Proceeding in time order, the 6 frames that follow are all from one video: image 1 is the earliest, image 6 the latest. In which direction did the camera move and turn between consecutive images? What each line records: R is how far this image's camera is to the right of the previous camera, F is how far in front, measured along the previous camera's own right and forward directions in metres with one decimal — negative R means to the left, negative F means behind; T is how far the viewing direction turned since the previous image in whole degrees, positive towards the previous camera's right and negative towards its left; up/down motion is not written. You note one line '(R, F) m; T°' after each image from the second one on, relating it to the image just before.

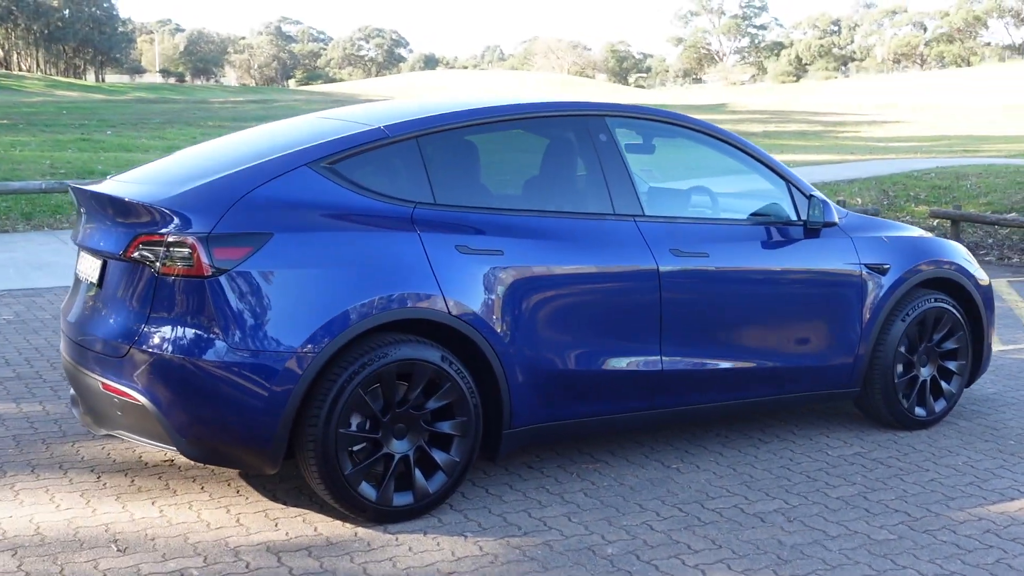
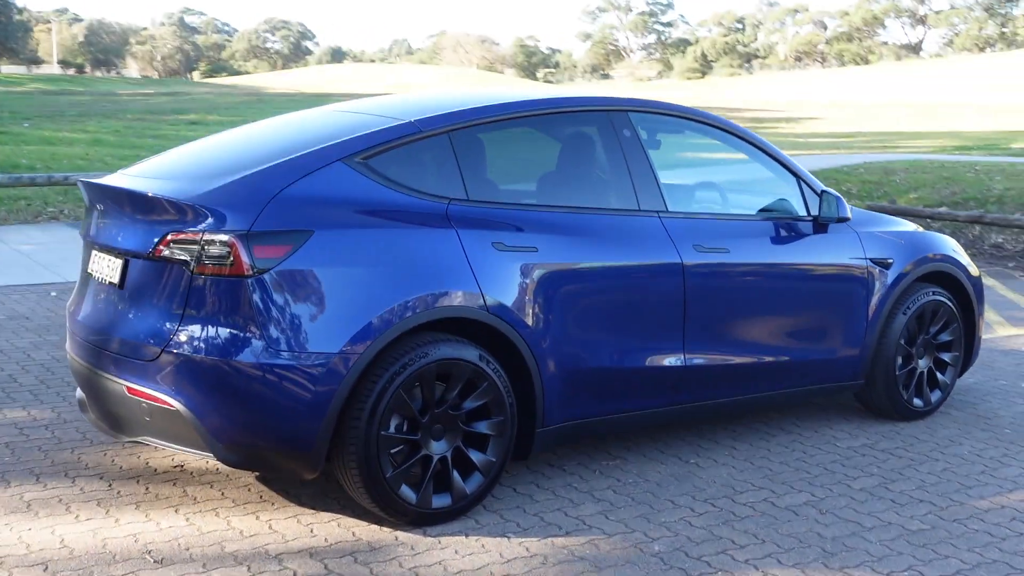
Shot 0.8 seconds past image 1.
(-0.5, +0.1) m; +5°
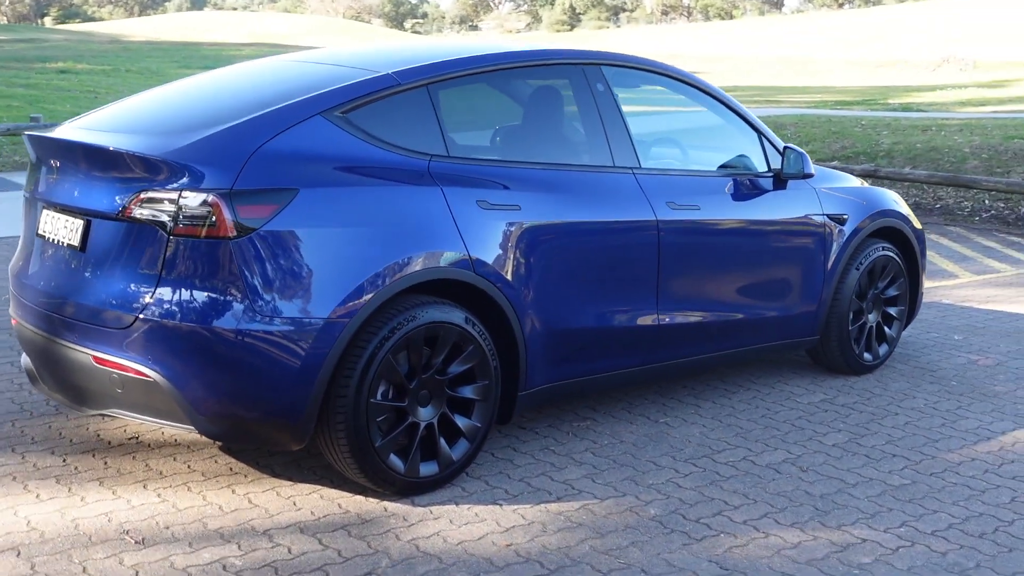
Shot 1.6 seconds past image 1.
(-0.4, +0.2) m; +6°
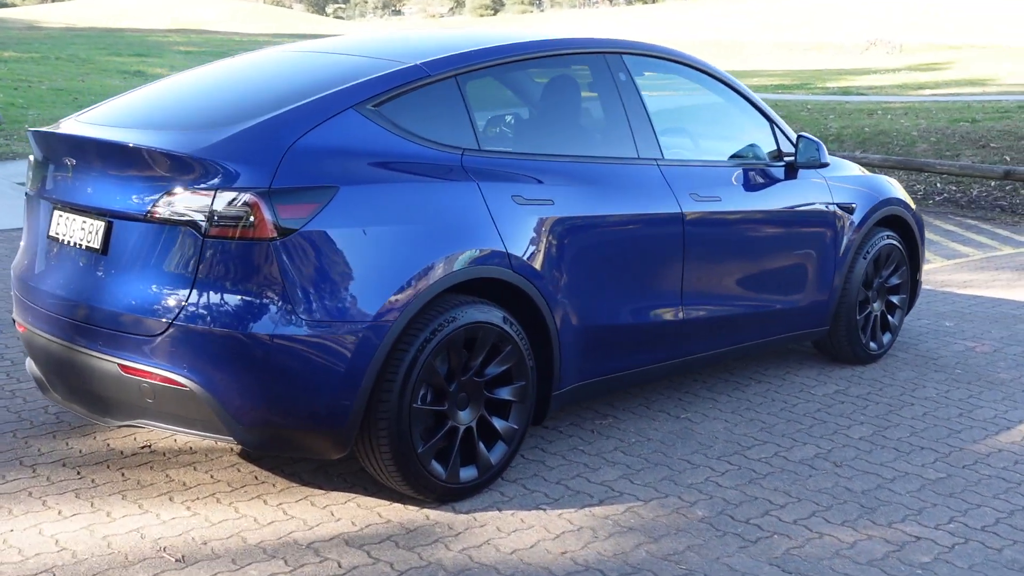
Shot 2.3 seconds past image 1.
(-0.4, +0.1) m; +4°
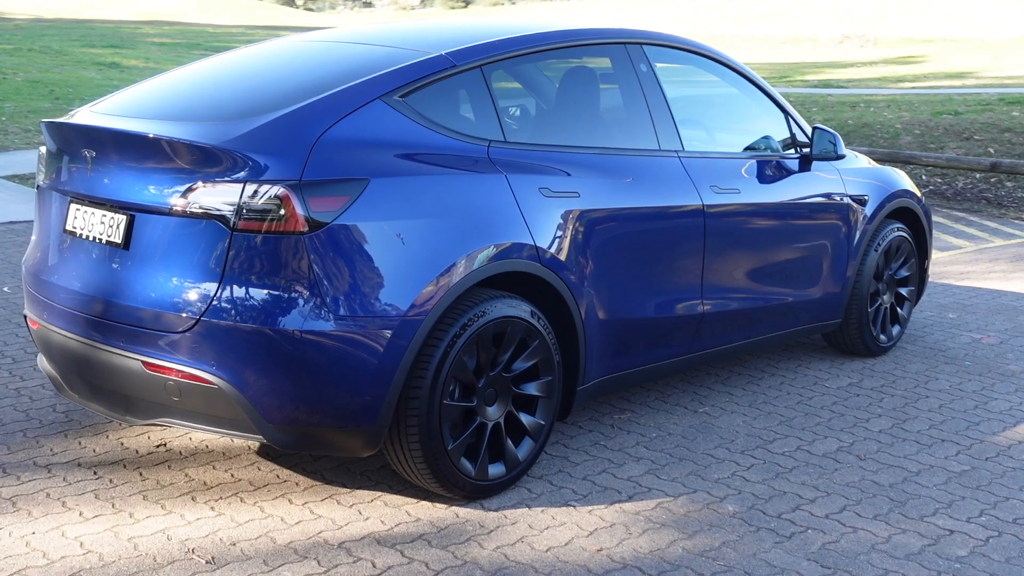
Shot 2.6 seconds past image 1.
(-0.2, +0.1) m; +1°
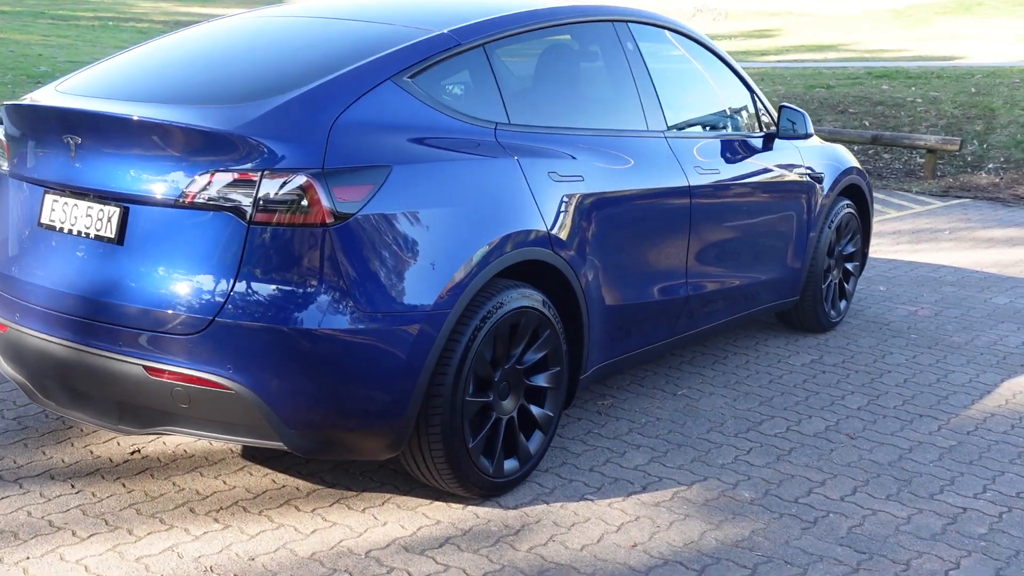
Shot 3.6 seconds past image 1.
(-0.5, +0.2) m; +7°
